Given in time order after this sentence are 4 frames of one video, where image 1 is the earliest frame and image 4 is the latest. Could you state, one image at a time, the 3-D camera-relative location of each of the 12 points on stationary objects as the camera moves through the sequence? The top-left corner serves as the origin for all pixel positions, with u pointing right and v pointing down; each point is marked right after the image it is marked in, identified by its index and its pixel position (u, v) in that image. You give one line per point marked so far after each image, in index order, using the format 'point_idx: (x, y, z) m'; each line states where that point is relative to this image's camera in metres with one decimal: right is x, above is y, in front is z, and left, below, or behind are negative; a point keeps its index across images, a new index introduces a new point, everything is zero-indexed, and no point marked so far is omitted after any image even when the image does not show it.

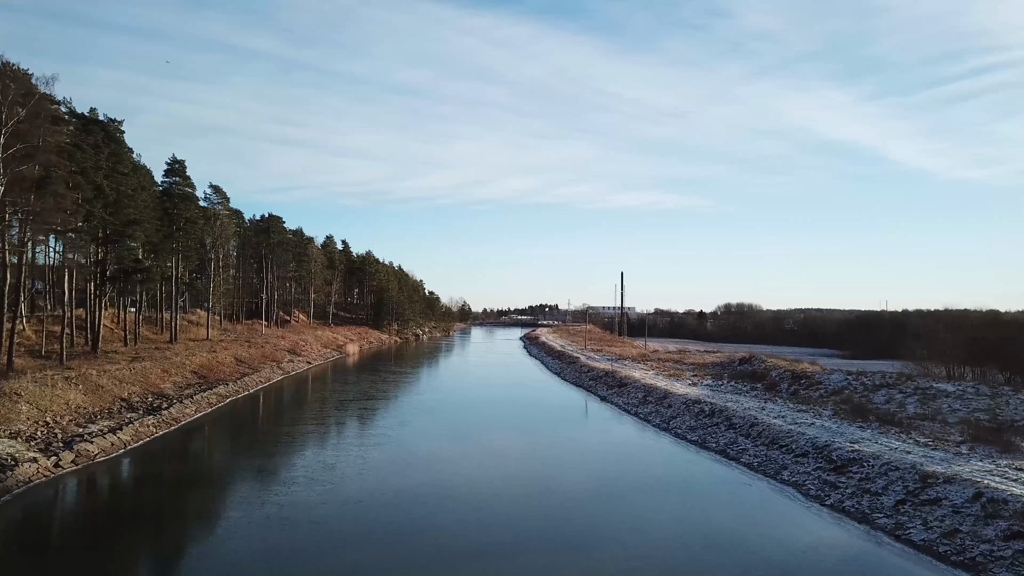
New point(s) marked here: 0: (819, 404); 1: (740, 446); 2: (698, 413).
0: (+10.2, -3.9, +19.2) m
1: (+6.1, -4.3, +15.5) m
2: (+6.1, -4.1, +18.8) m
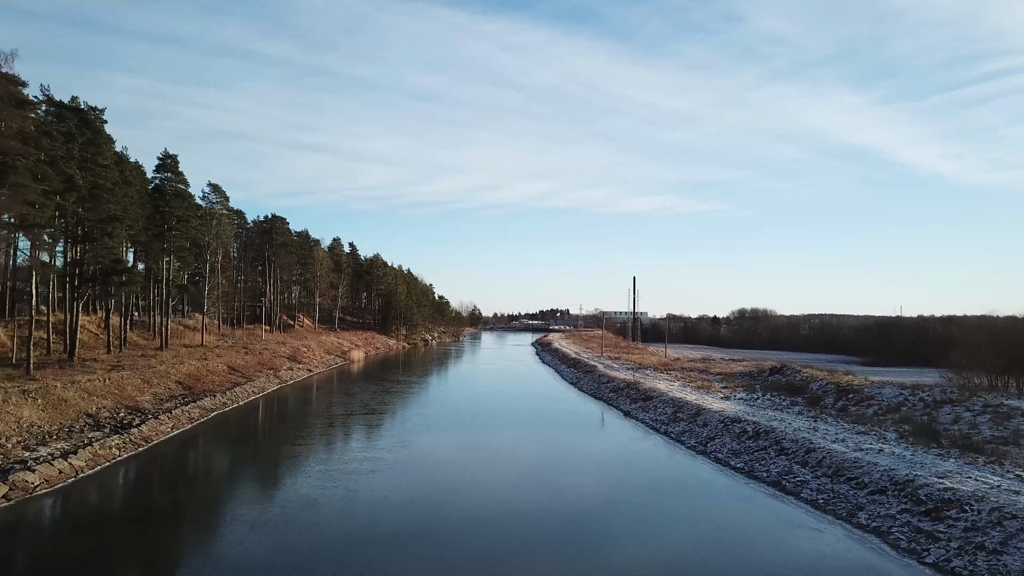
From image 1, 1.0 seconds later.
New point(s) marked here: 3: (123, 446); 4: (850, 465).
0: (+10.7, -4.0, +16.8) m
1: (+6.5, -4.3, +13.1) m
2: (+6.5, -4.2, +16.4) m
3: (-10.7, -4.3, +15.8) m
4: (+7.4, -3.9, +12.7) m
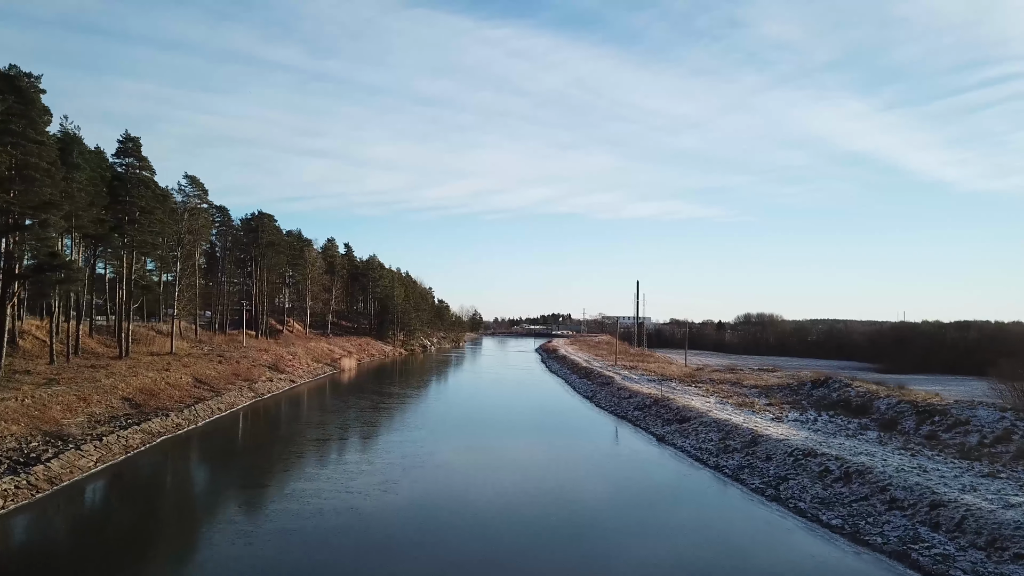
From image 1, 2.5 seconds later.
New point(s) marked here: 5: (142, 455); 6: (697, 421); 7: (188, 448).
0: (+11.0, -3.9, +13.0) m
1: (+6.8, -4.2, +9.4) m
2: (+6.8, -4.1, +12.7) m
3: (-10.4, -4.2, +12.1) m
4: (+7.8, -3.8, +8.9) m
5: (-10.6, -4.8, +16.6) m
6: (+6.1, -4.4, +19.1) m
7: (-10.3, -5.1, +18.3) m
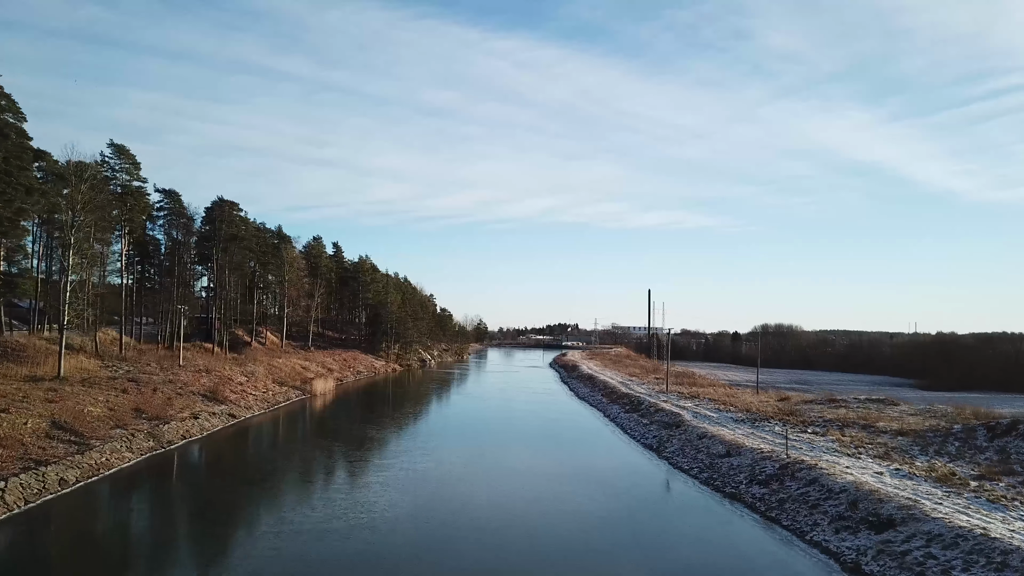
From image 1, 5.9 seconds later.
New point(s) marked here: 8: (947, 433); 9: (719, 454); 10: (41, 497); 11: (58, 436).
0: (+11.8, -3.6, +4.0) m
1: (+7.6, -3.9, +0.3) m
2: (+7.6, -3.8, +3.6) m
3: (-9.6, -3.9, +3.2) m
4: (+8.5, -3.4, -0.1) m
5: (-9.7, -4.5, +7.6) m
6: (+7.0, -4.2, +10.0) m
7: (-9.4, -4.8, +9.3) m
8: (+14.4, -4.7, +19.0) m
9: (+6.1, -4.8, +17.1) m
10: (-10.7, -4.8, +13.5) m
11: (-12.6, -4.1, +16.1) m
